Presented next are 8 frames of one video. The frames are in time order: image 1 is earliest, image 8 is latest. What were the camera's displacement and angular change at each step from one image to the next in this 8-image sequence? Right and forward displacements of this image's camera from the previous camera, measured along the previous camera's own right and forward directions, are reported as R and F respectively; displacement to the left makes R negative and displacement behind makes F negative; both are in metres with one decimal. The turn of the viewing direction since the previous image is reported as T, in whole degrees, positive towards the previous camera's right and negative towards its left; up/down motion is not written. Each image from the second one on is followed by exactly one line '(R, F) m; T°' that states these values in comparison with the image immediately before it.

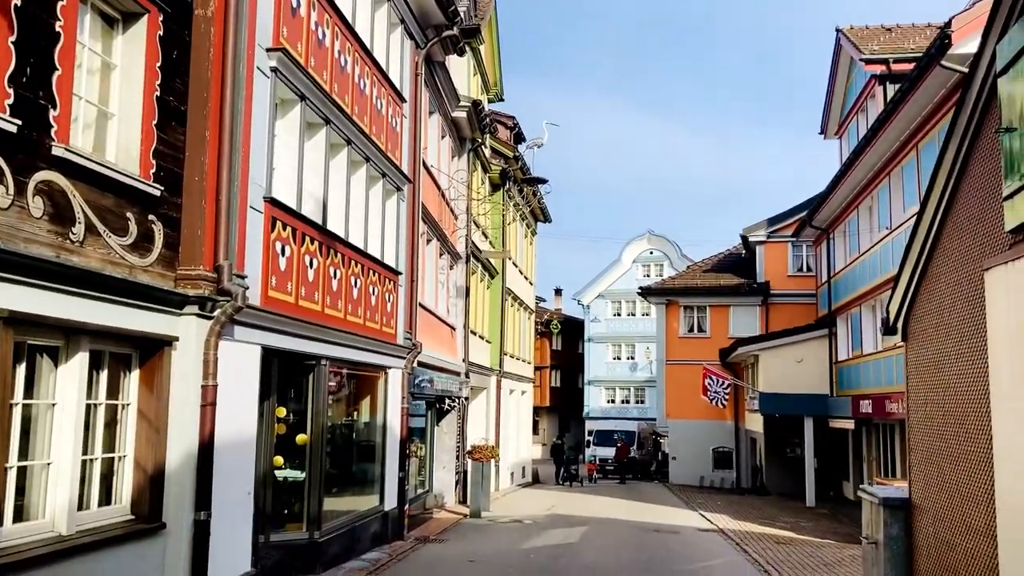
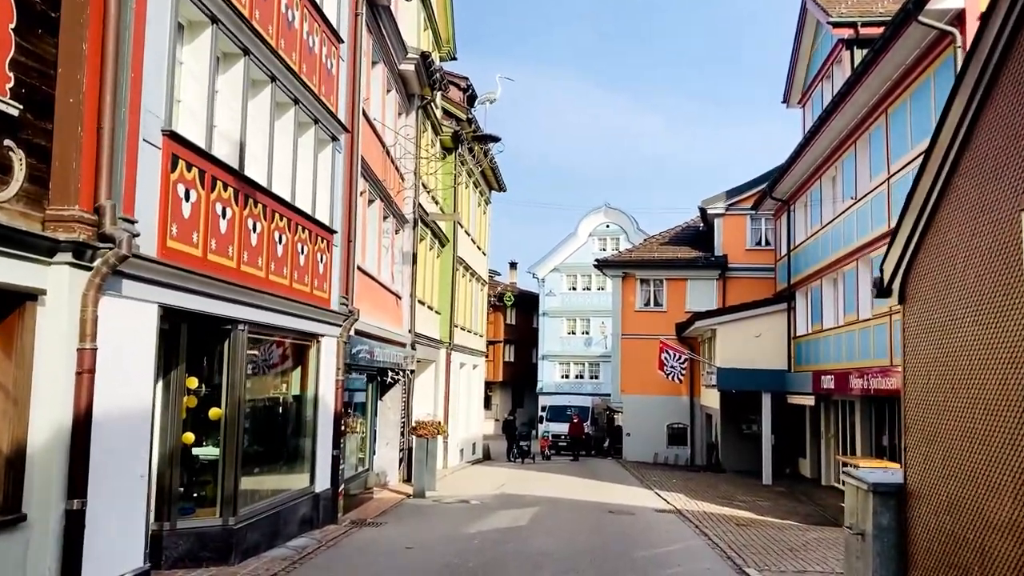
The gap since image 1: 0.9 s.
(+0.1, +1.0) m; +3°
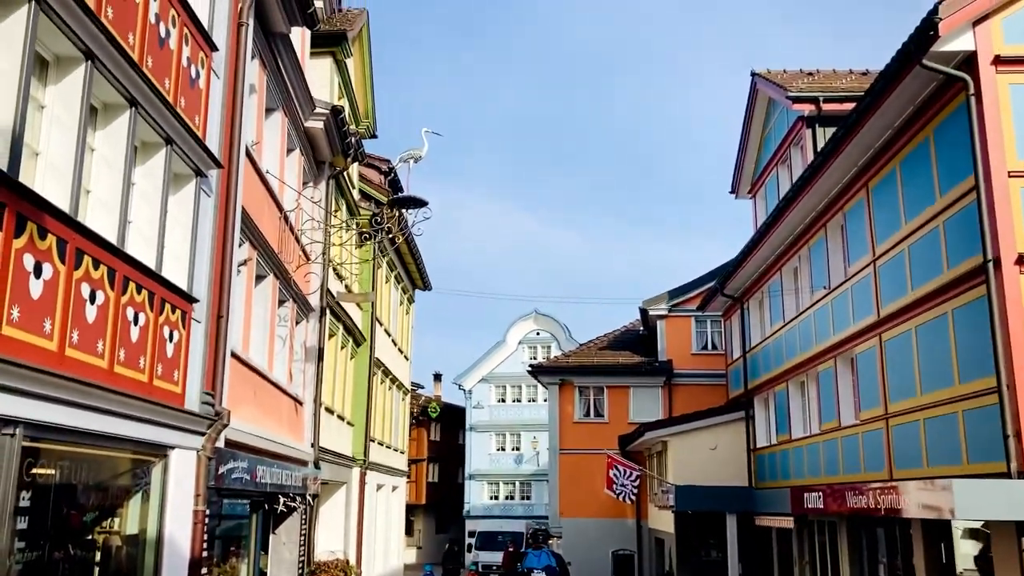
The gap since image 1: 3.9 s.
(-0.1, +3.0) m; +5°
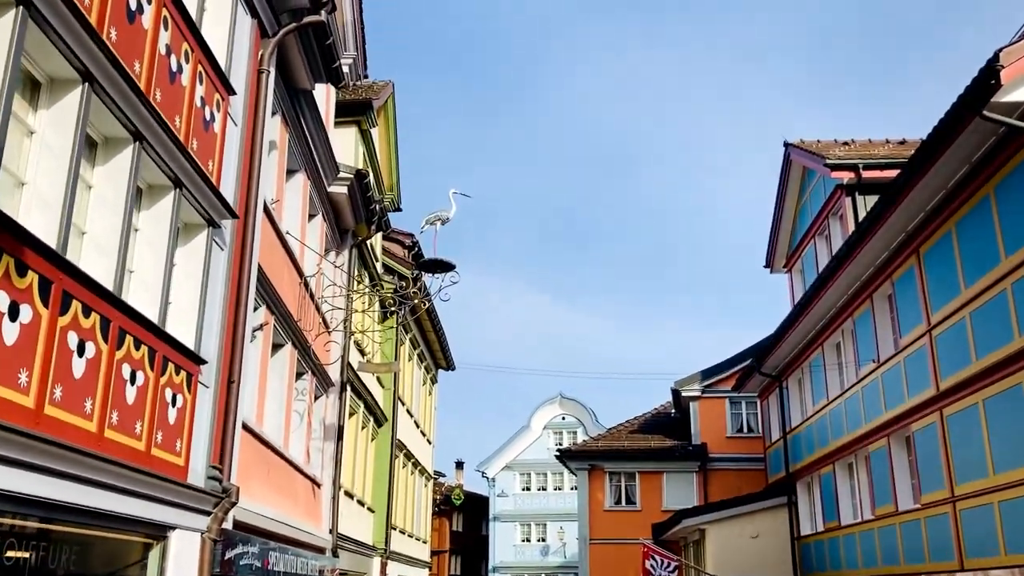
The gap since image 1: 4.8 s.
(-0.2, +0.8) m; -1°
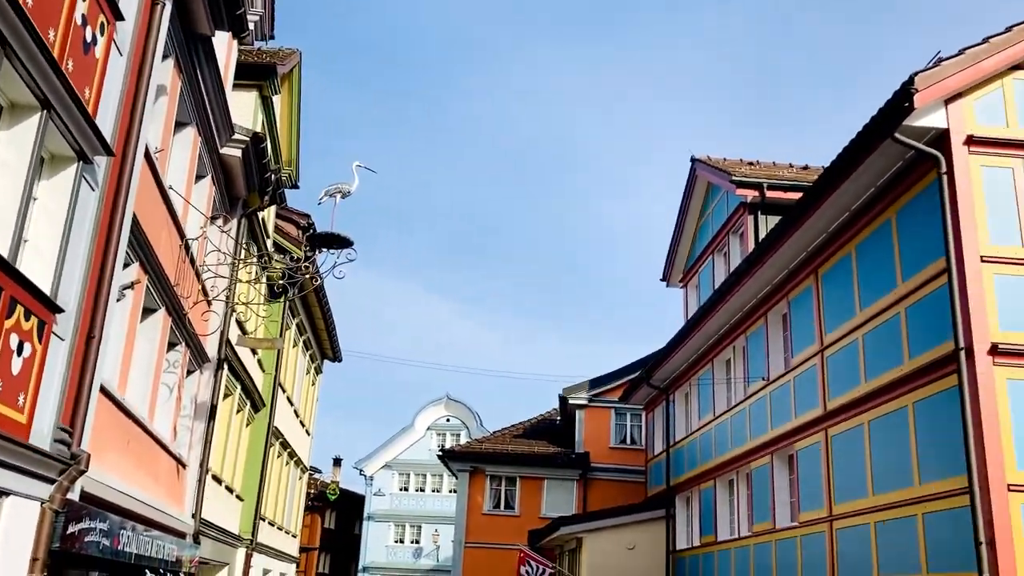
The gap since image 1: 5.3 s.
(0.0, +0.5) m; +6°
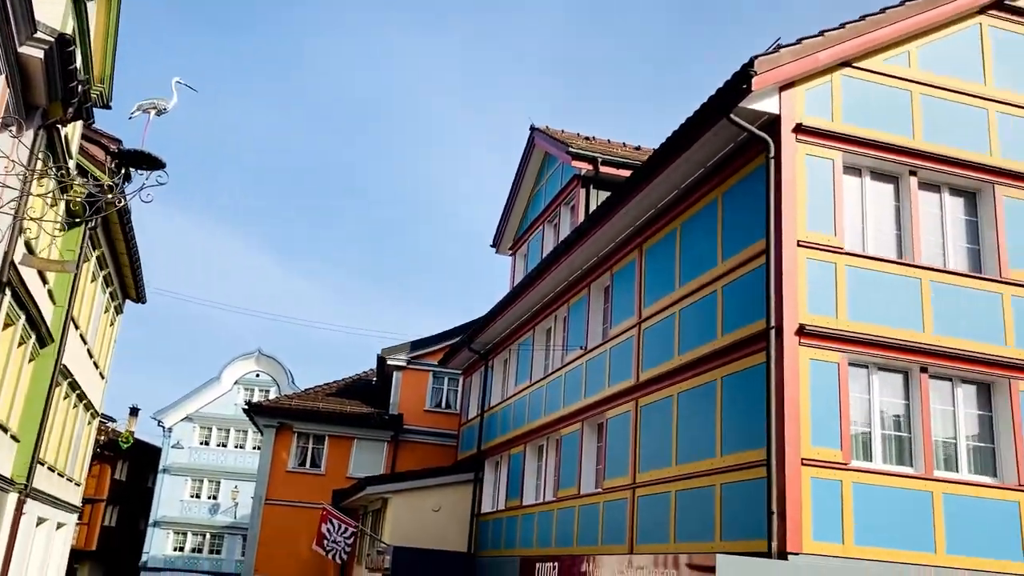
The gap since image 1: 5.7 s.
(0.0, +0.4) m; +11°
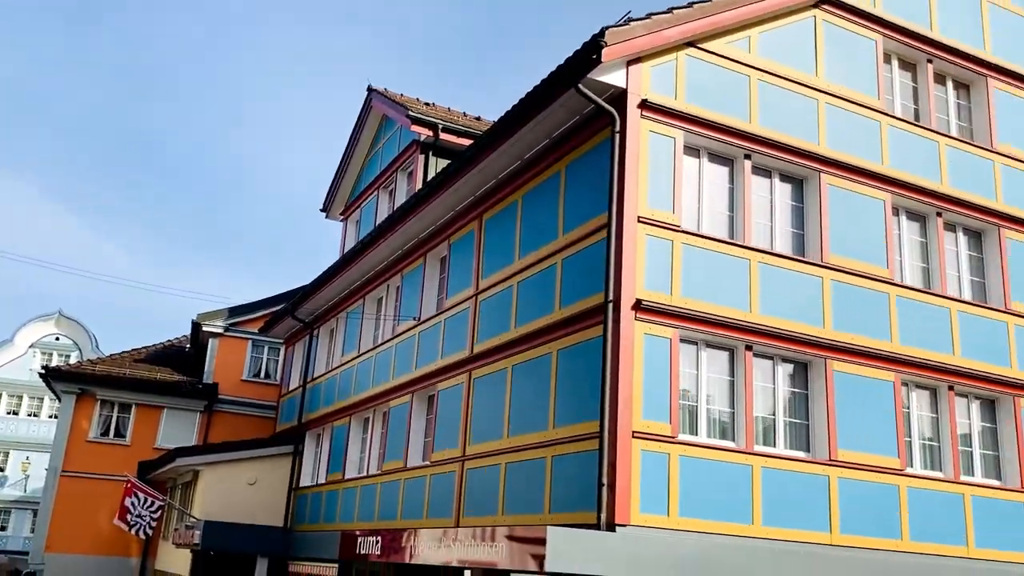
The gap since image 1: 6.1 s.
(-0.1, +0.4) m; +11°
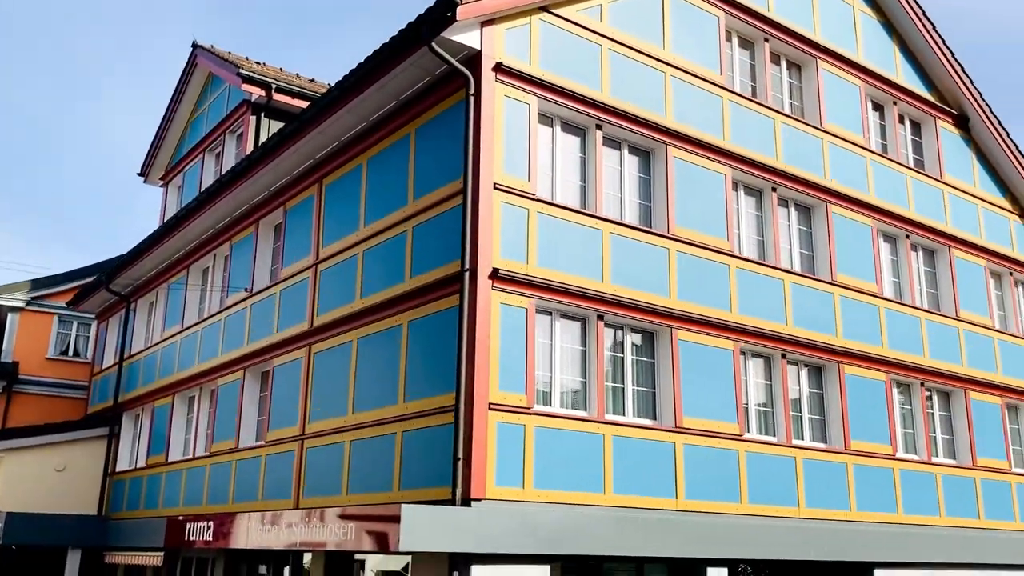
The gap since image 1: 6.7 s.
(-0.3, +0.4) m; +11°
